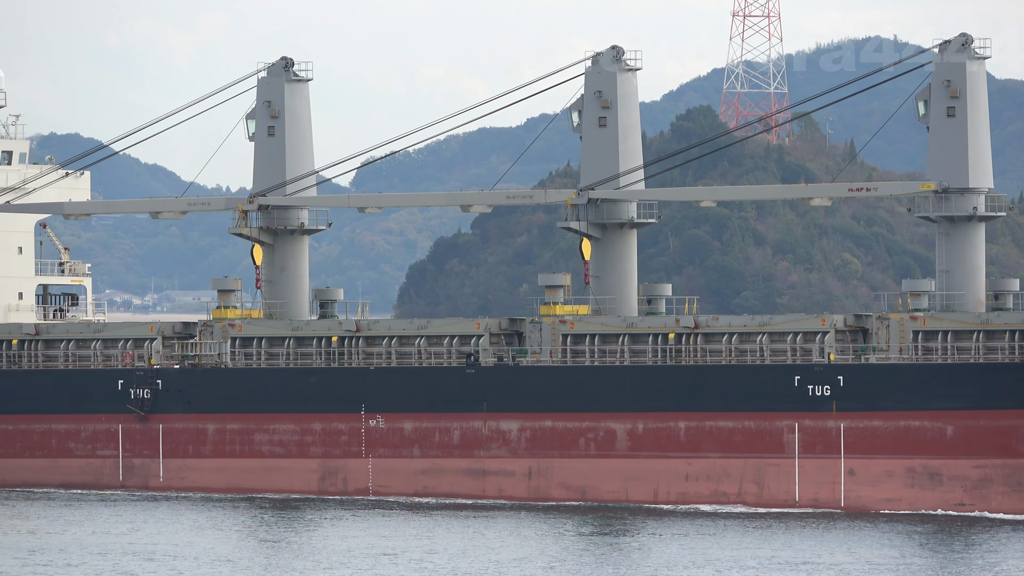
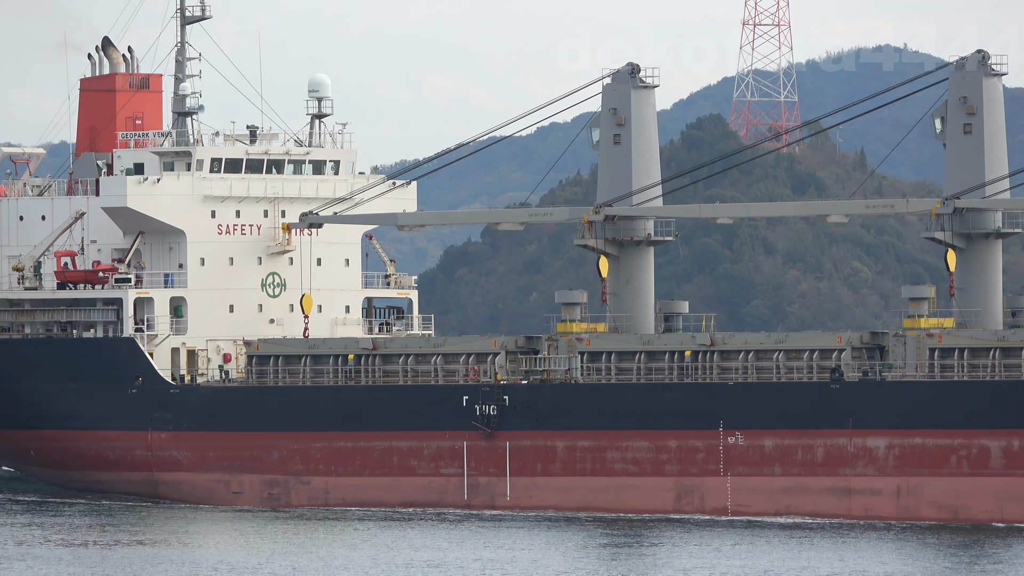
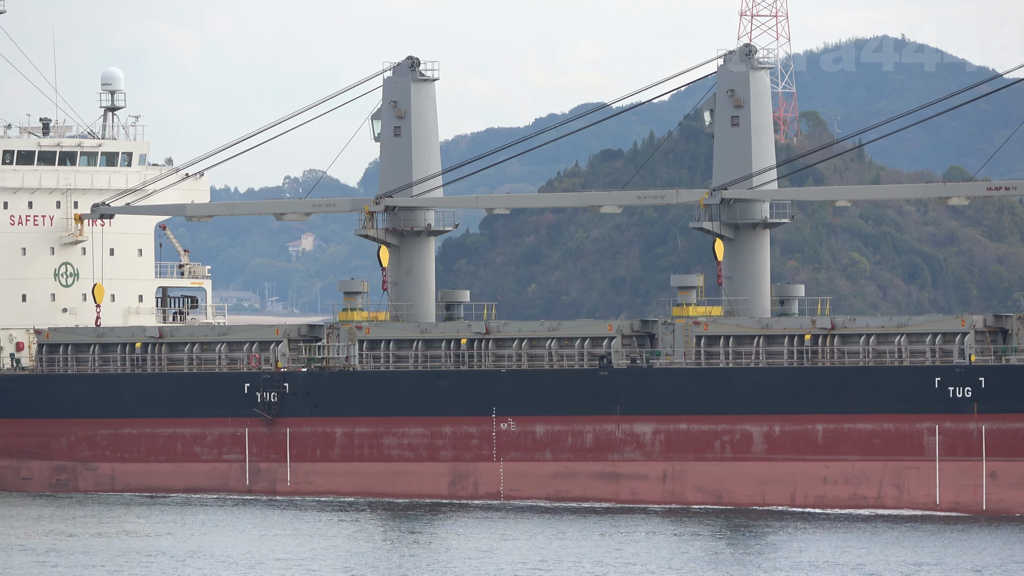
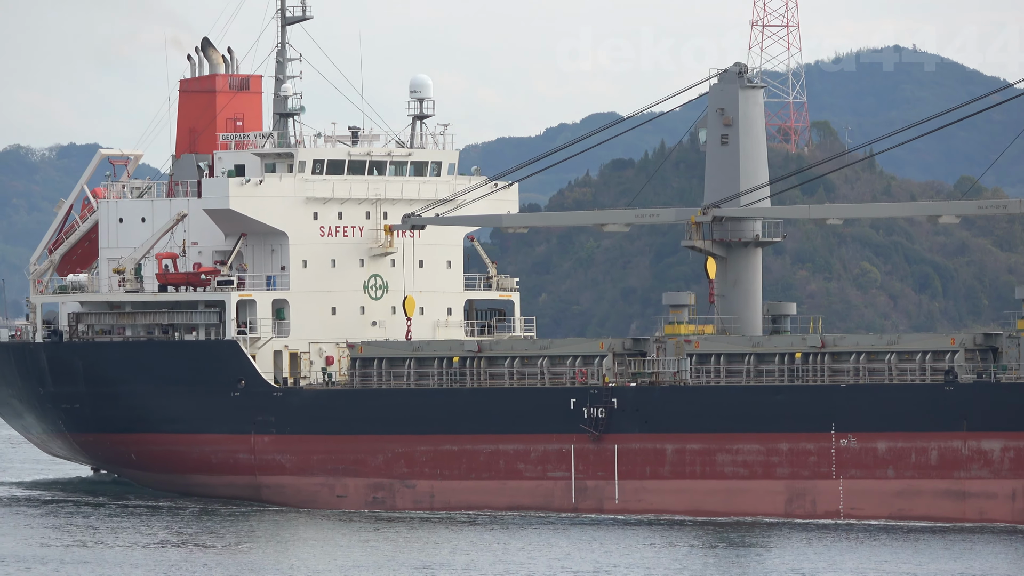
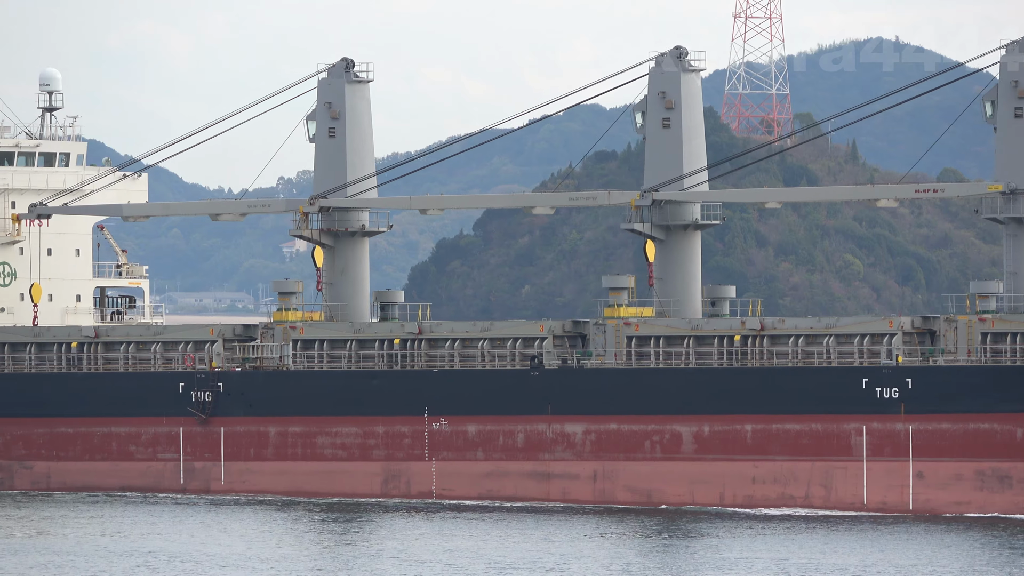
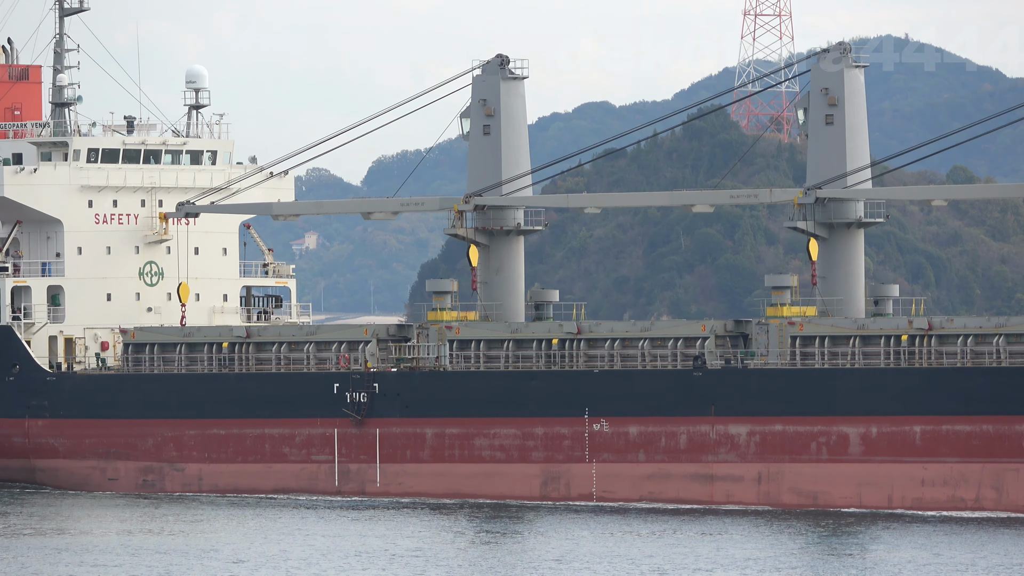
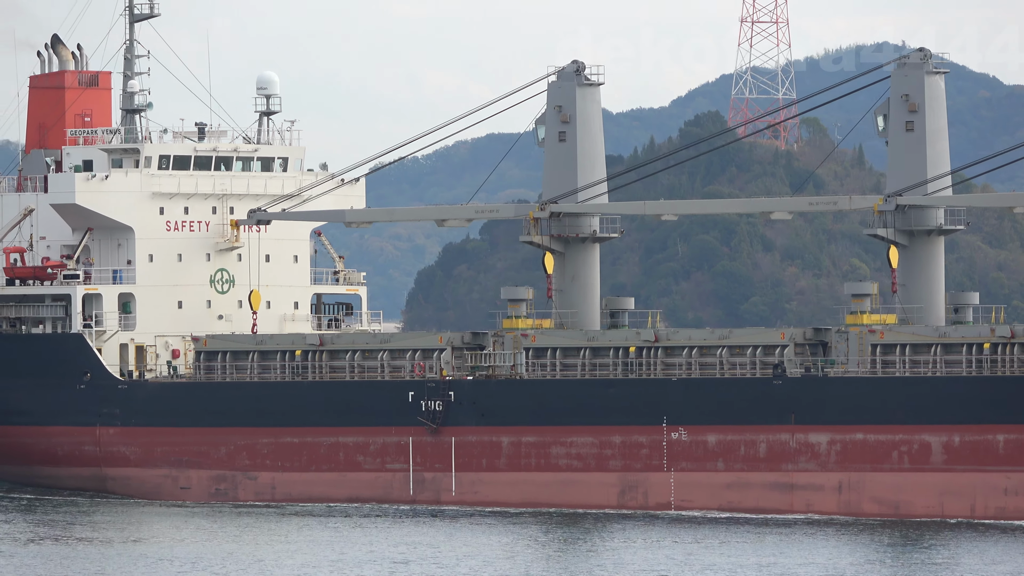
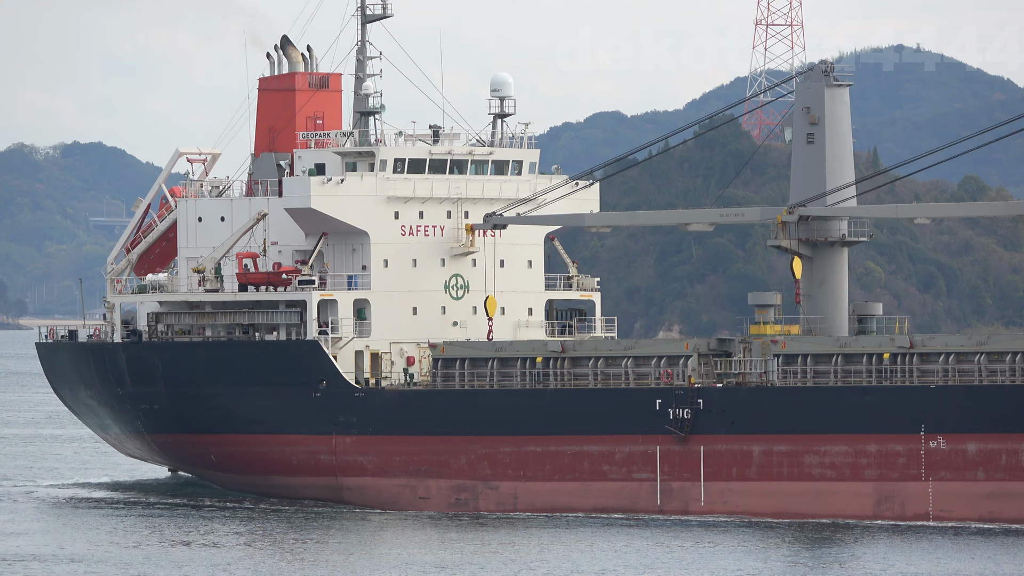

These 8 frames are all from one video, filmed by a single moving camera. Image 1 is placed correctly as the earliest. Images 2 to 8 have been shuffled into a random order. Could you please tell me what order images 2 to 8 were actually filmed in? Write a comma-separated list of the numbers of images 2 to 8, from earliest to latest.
5, 3, 6, 7, 2, 4, 8
